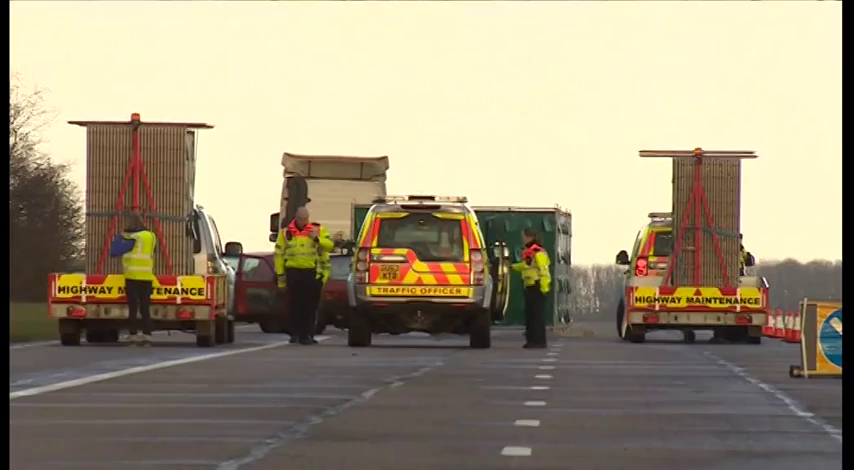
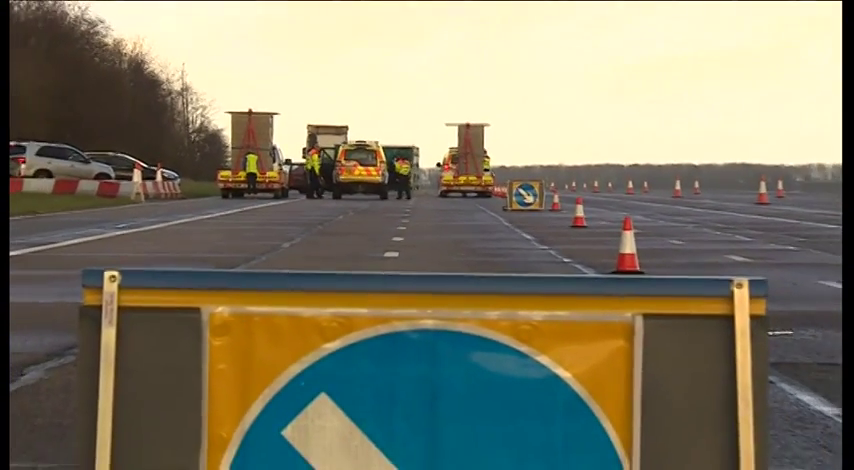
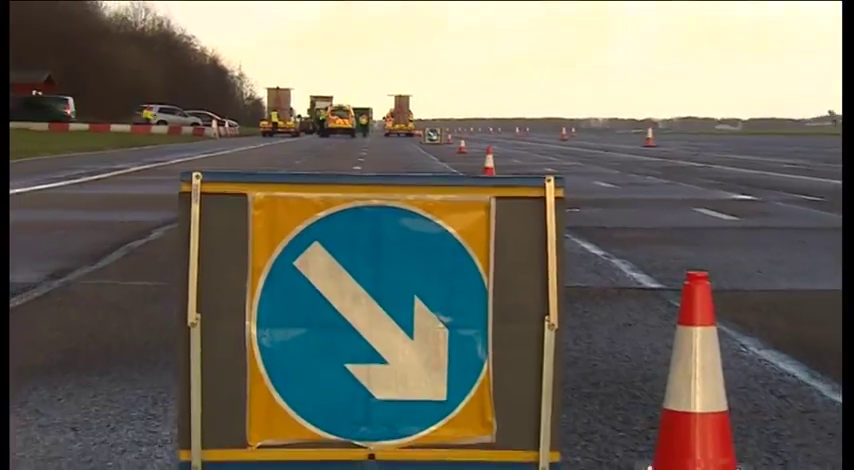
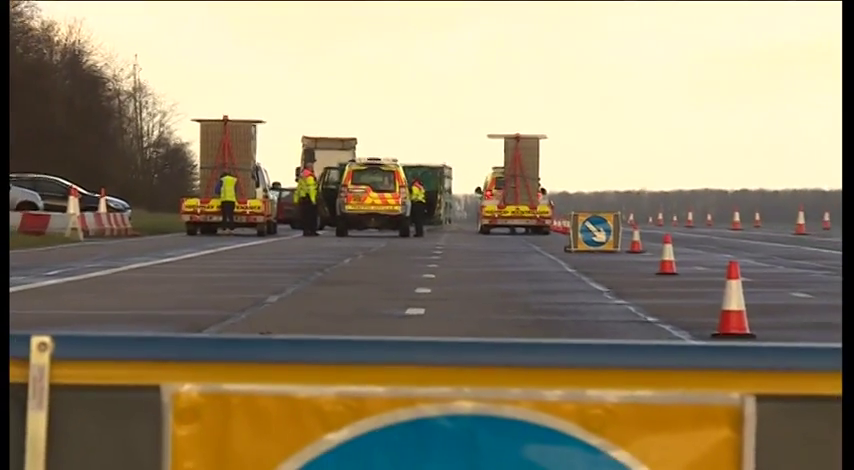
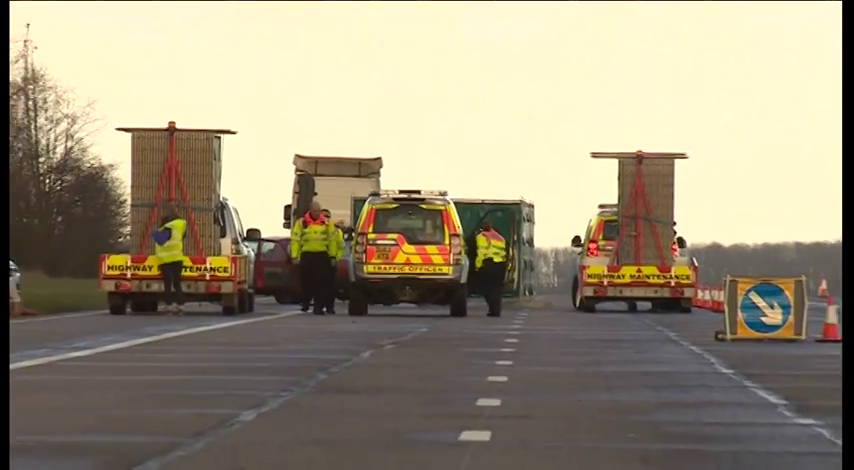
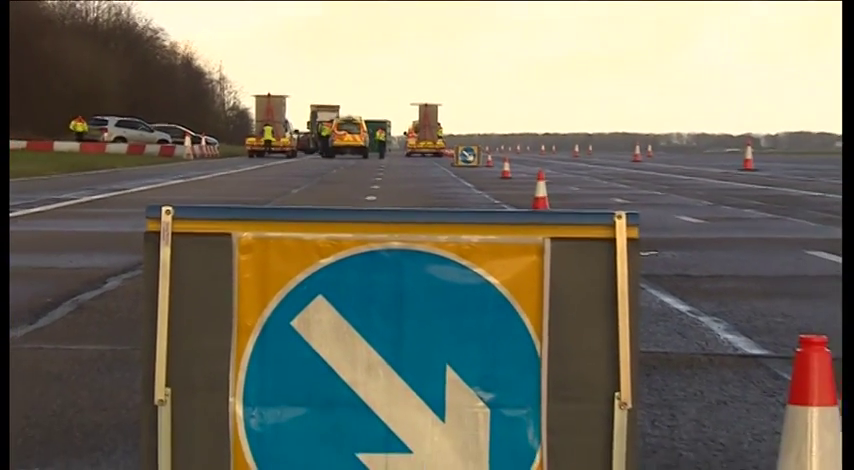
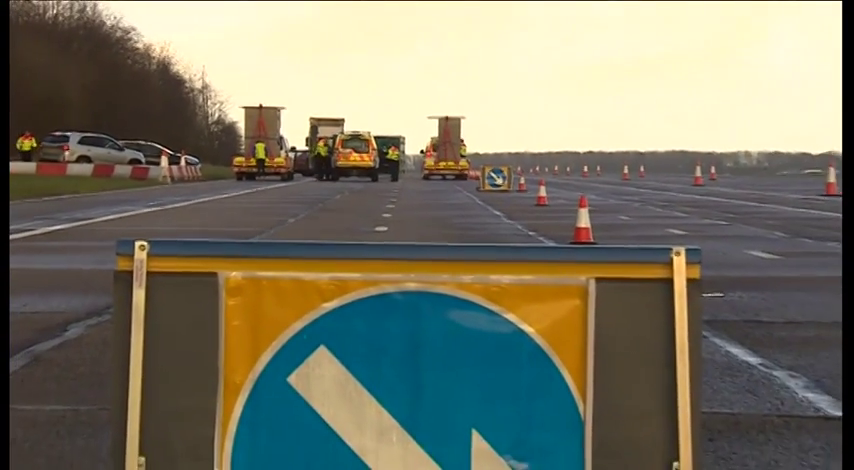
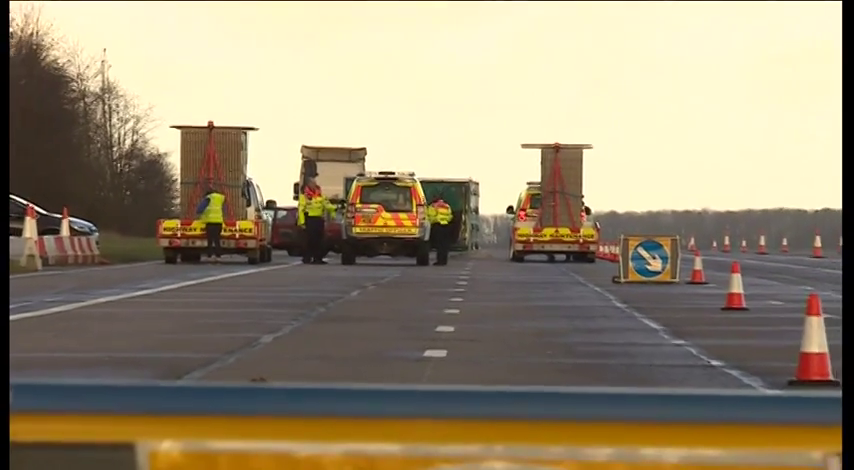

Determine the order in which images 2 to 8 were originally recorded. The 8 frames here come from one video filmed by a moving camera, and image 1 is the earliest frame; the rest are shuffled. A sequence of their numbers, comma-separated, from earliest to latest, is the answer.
5, 8, 4, 2, 7, 6, 3
